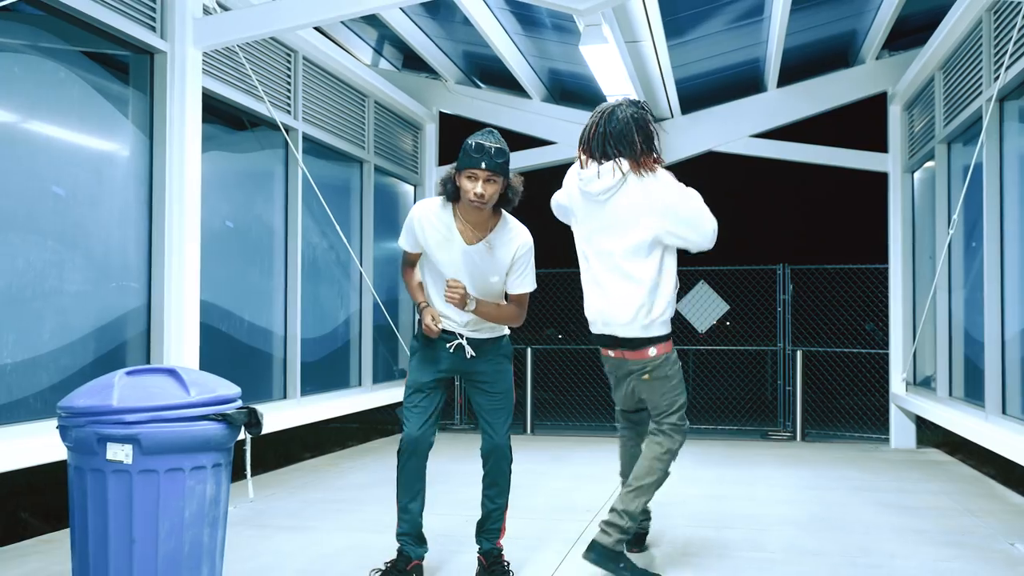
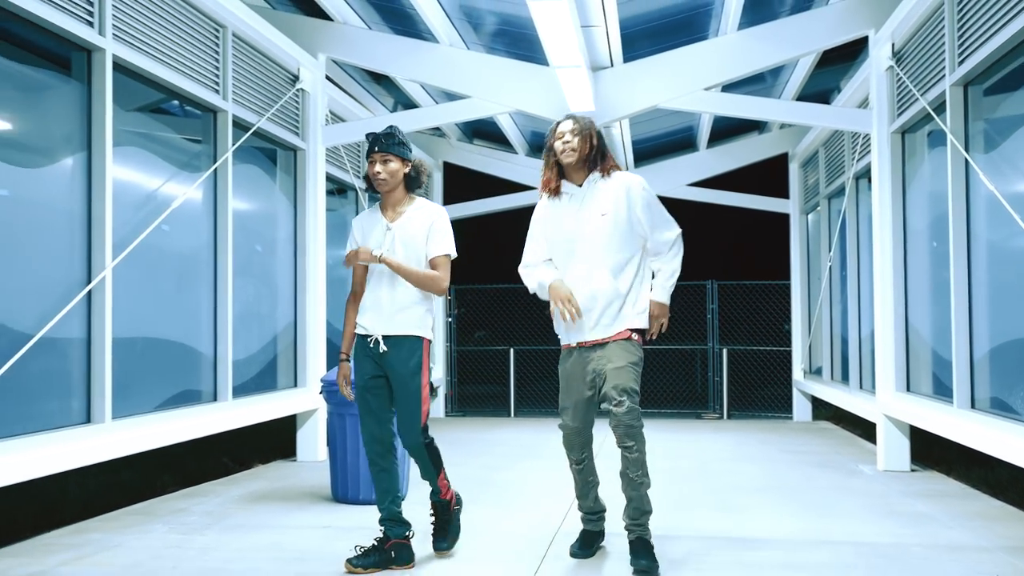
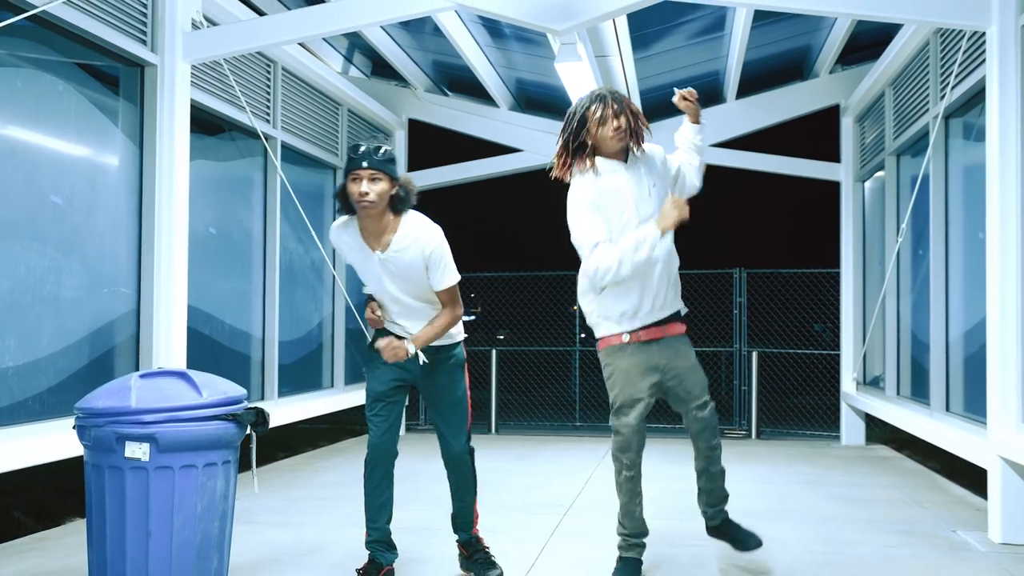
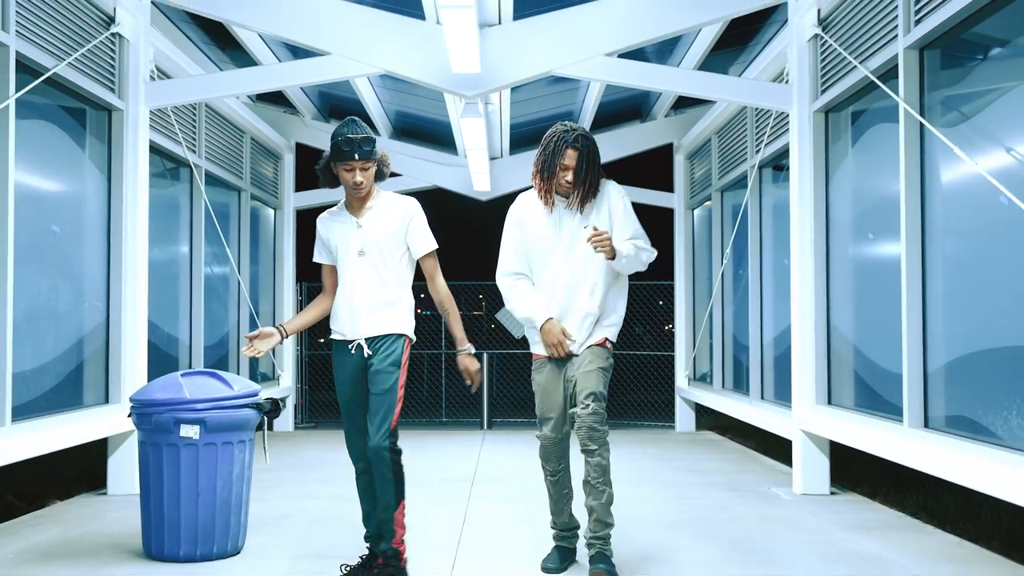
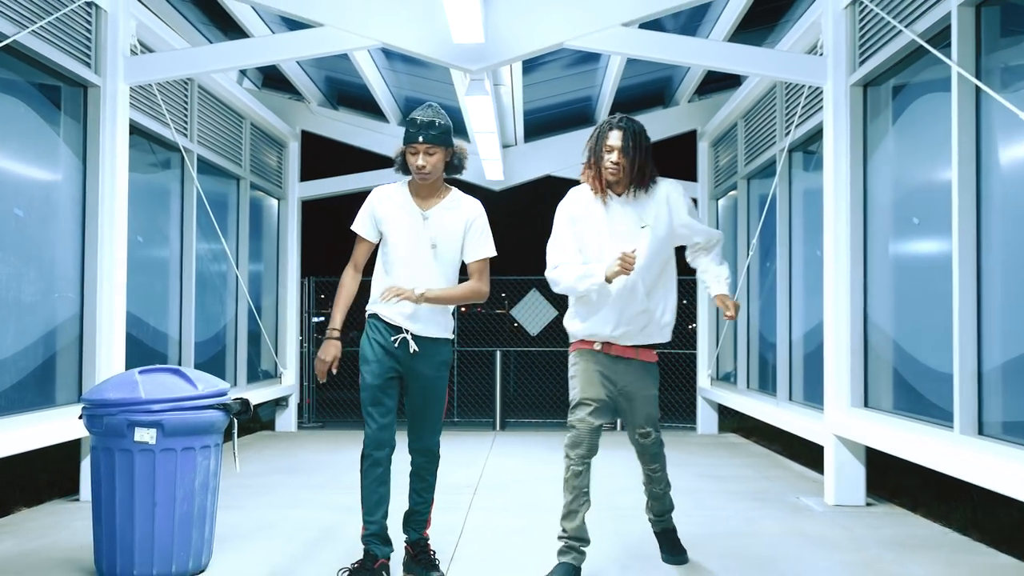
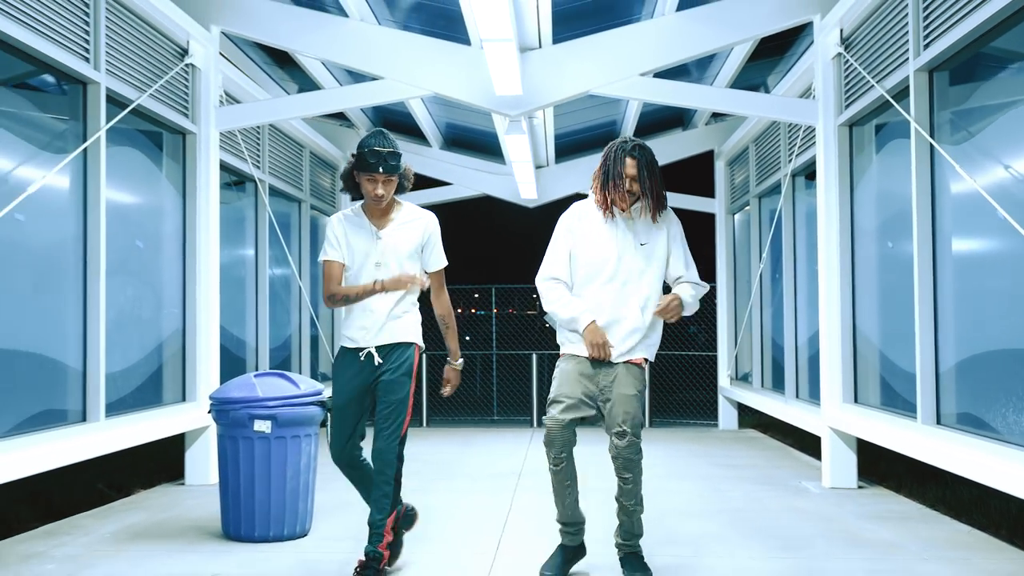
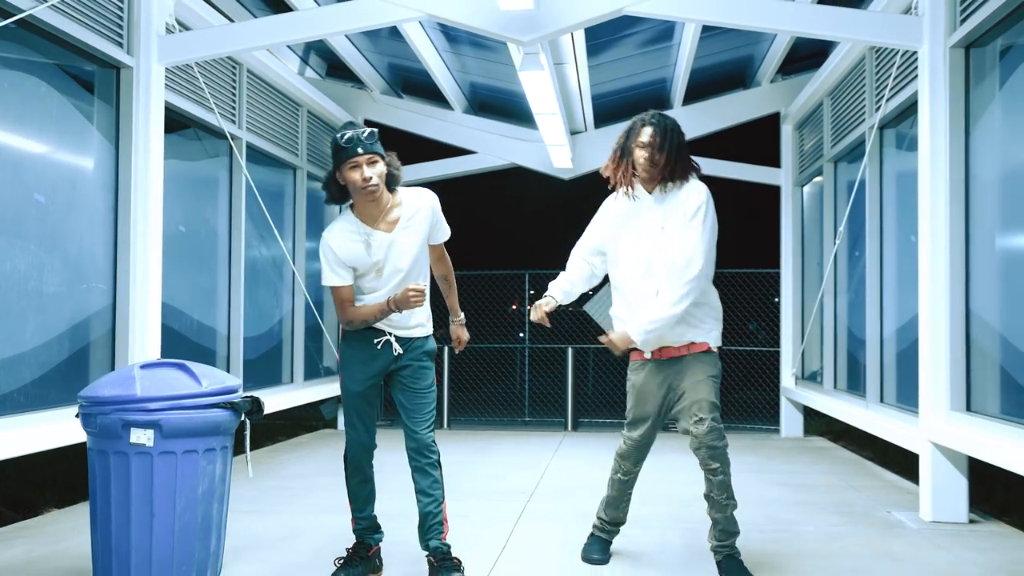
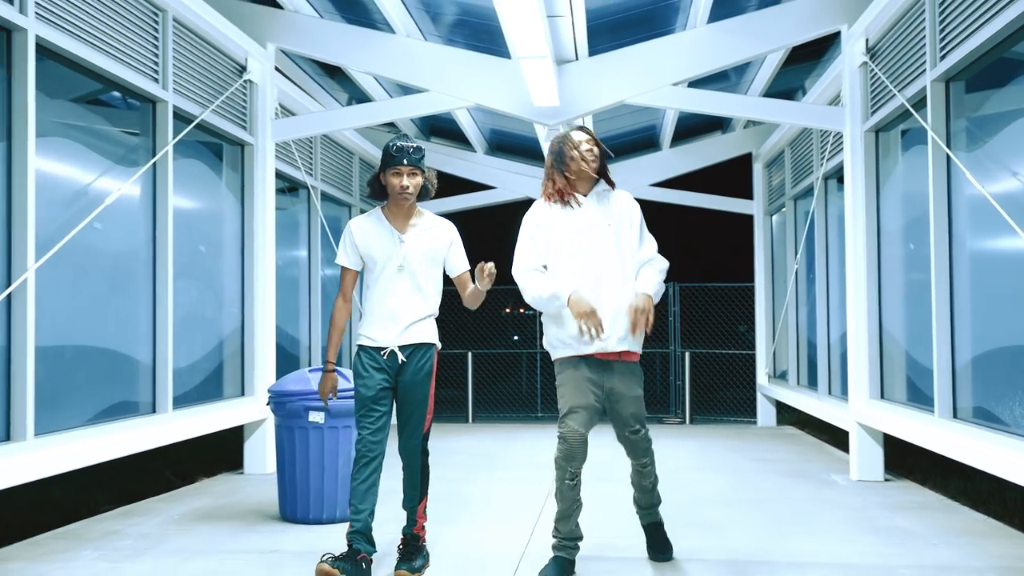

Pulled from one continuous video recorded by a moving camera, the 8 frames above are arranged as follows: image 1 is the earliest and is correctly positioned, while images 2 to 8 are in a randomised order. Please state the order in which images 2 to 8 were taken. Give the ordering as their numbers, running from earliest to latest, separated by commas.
3, 7, 5, 4, 6, 8, 2
